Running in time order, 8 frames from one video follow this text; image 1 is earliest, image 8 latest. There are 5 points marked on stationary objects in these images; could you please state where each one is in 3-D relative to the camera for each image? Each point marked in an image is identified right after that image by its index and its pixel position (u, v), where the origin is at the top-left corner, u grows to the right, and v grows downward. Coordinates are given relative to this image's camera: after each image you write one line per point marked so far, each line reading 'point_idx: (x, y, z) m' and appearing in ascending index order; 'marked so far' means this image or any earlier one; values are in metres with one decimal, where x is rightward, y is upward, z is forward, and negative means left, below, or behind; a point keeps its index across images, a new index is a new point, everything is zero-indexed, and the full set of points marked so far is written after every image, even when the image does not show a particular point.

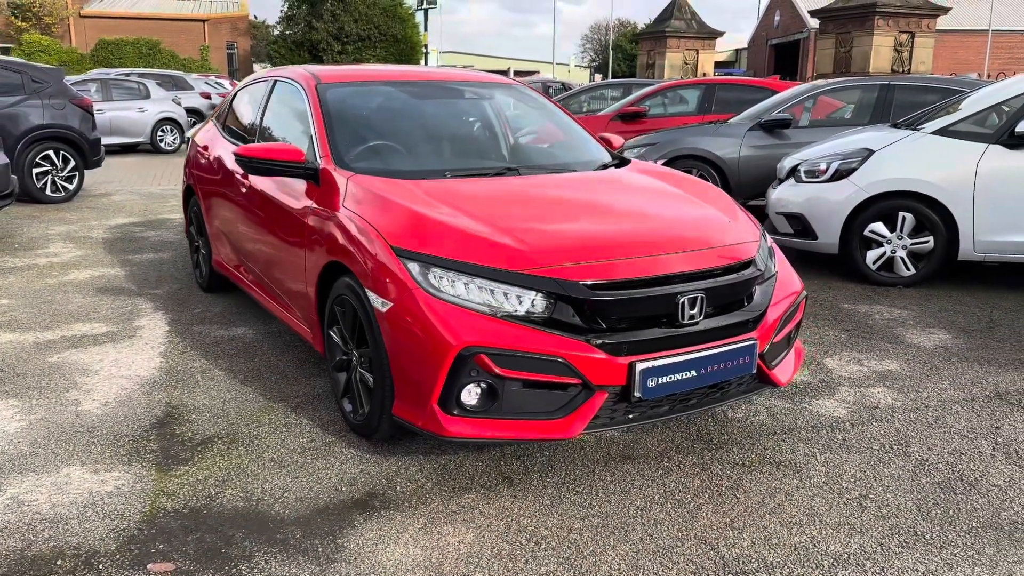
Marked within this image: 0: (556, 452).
0: (+0.1, -0.6, +2.9) m
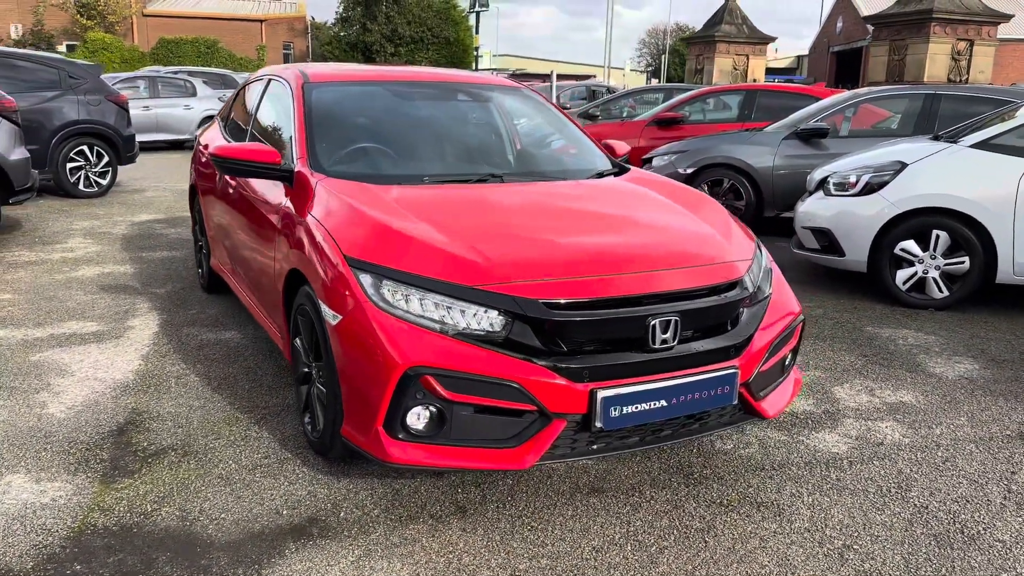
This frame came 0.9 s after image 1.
0: (0.0, -0.6, +2.7) m
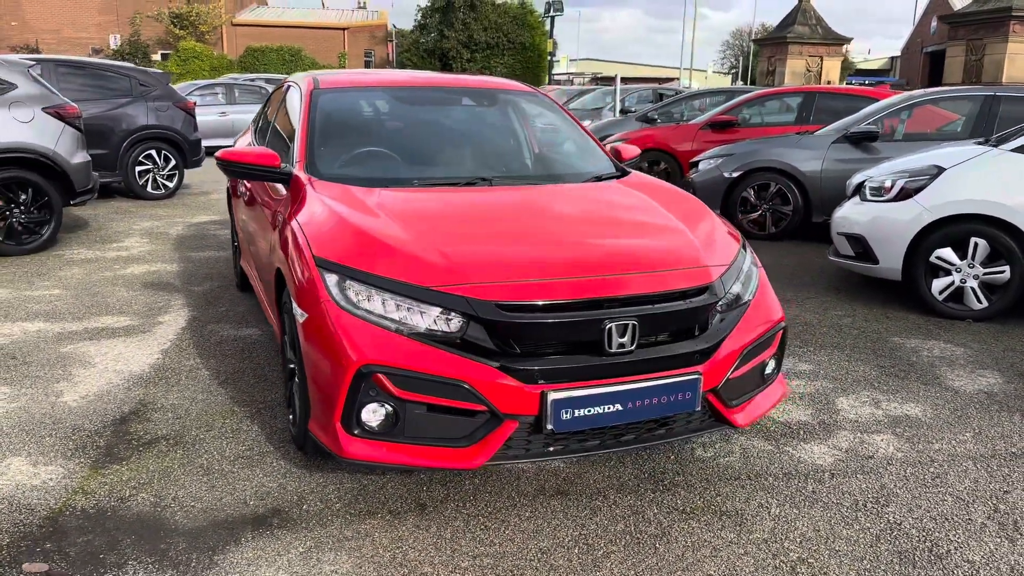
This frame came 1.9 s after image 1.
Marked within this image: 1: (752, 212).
0: (-0.1, -0.6, +2.8) m
1: (+2.1, +0.7, +7.4) m
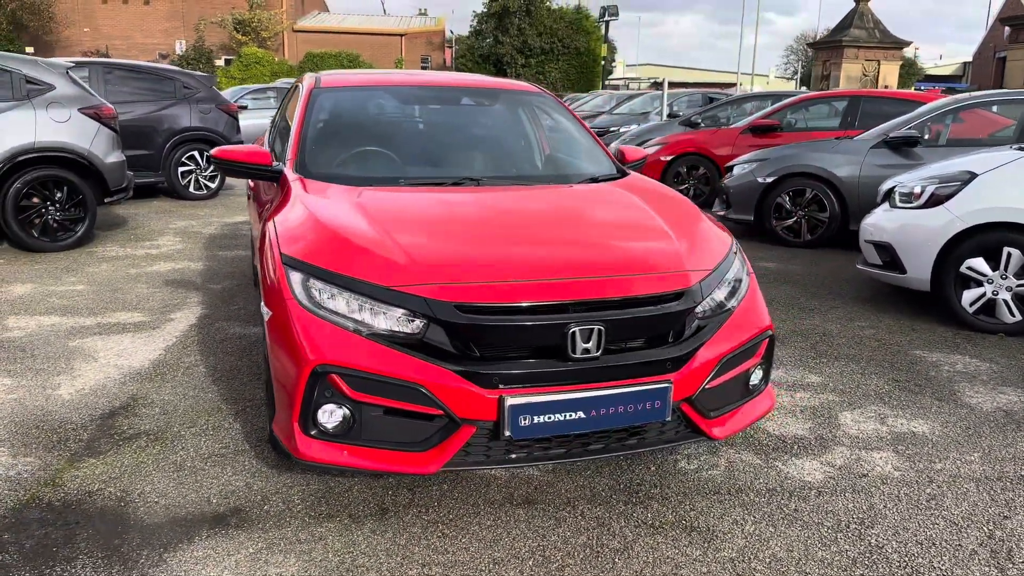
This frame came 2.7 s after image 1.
0: (-0.2, -0.6, +2.7) m
1: (+2.3, +0.6, +7.2) m
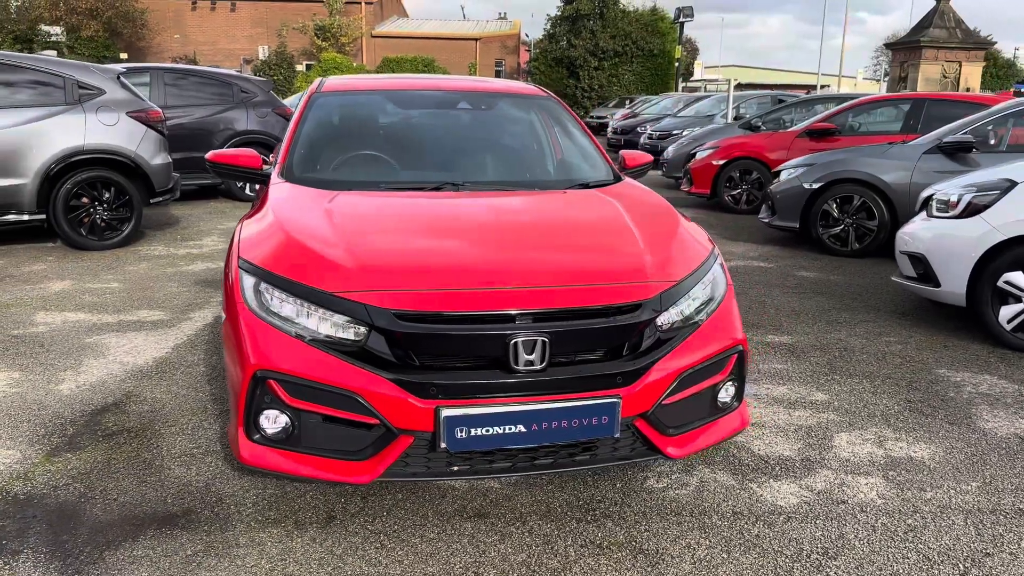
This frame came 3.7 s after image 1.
0: (-0.3, -0.7, +2.7) m
1: (+2.6, +0.5, +6.9) m
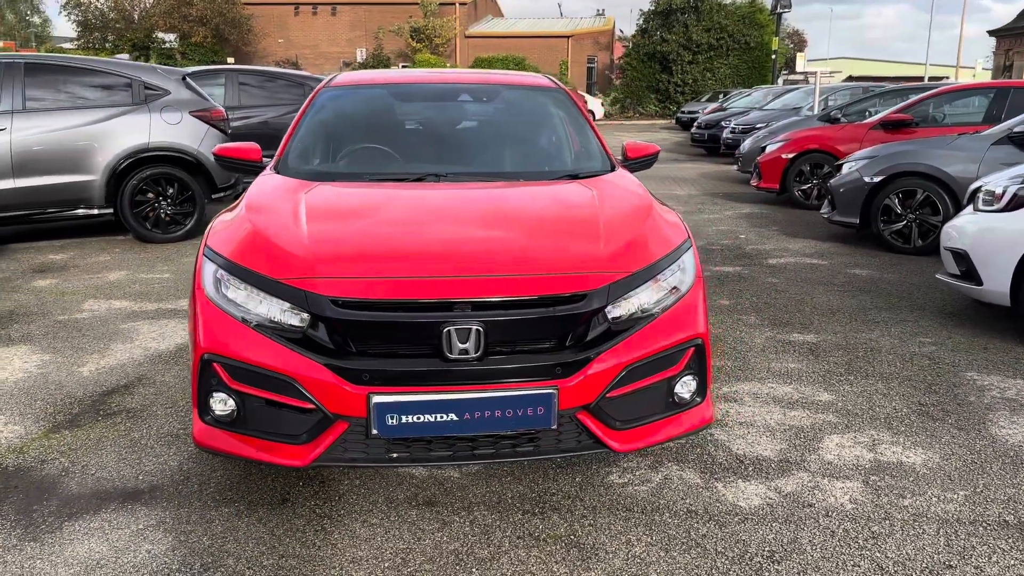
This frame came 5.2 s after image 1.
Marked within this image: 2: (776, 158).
0: (-0.5, -0.6, +2.7) m
1: (+3.0, +0.5, +6.5) m
2: (+2.9, +1.4, +9.3) m
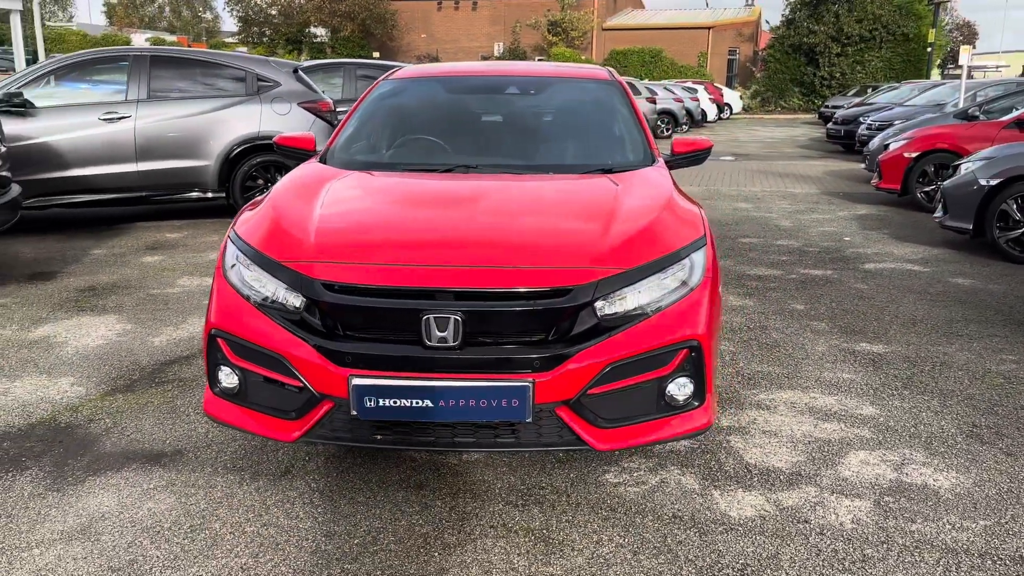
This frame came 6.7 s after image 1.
0: (-0.5, -0.6, +2.8) m
1: (+3.6, +0.4, +6.0) m
2: (+4.0, +1.3, +8.7) m
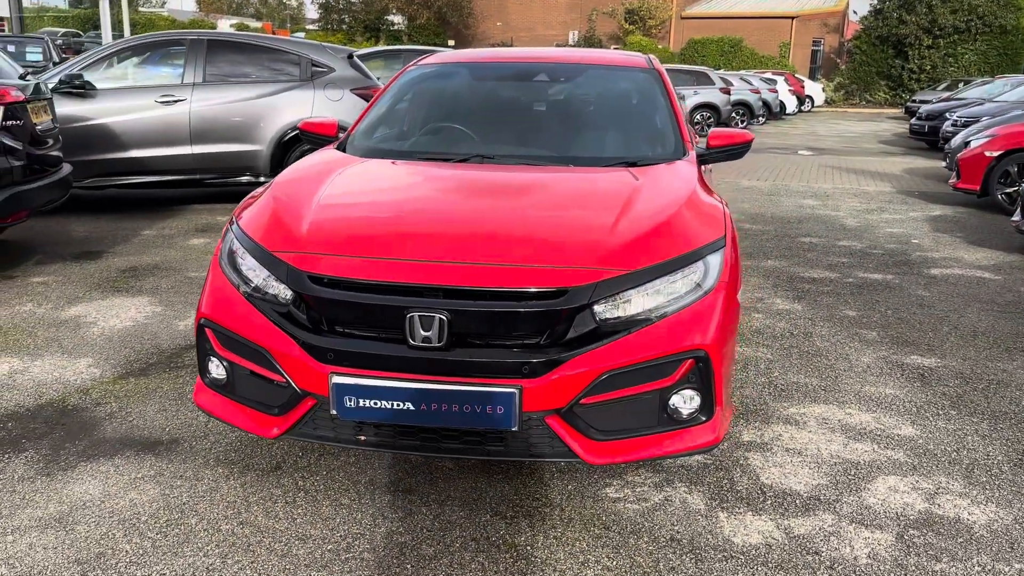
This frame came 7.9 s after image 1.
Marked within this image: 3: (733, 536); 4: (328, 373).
0: (-0.5, -0.5, +2.7) m
1: (+3.8, +0.3, +5.5) m
2: (+4.5, +1.3, +8.2) m
3: (+0.6, -0.7, +2.3) m
4: (-0.5, -0.2, +2.3) m
